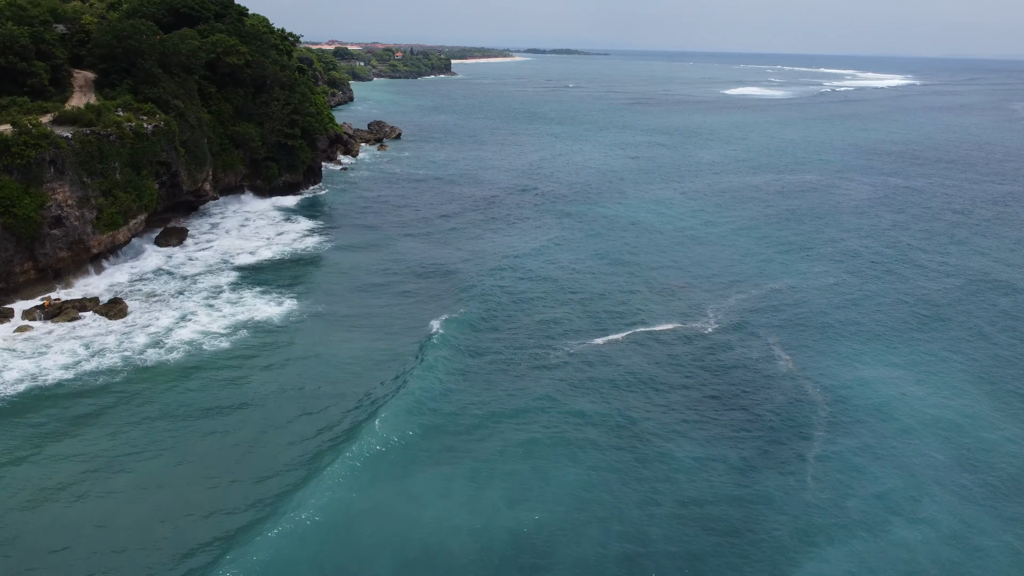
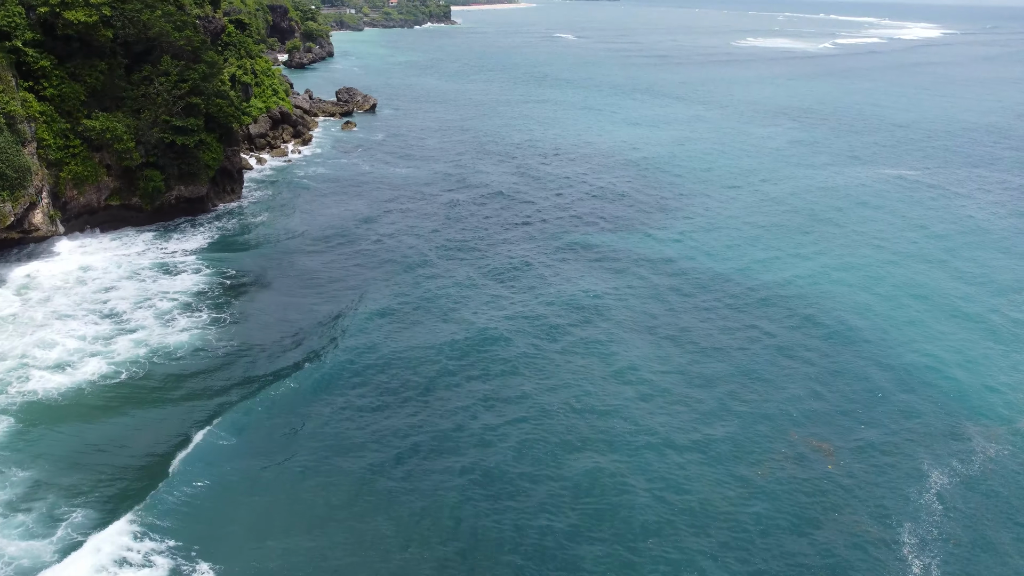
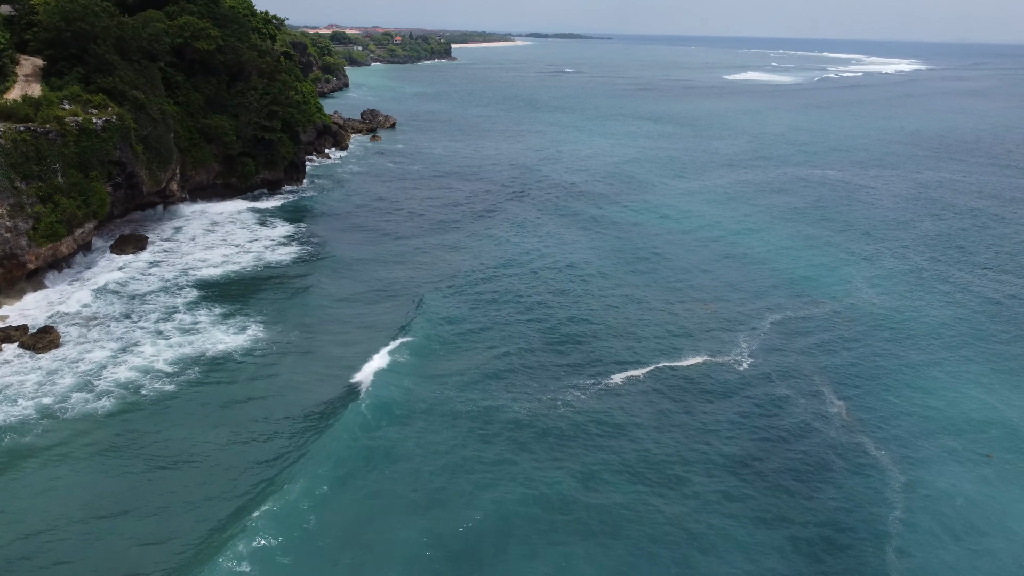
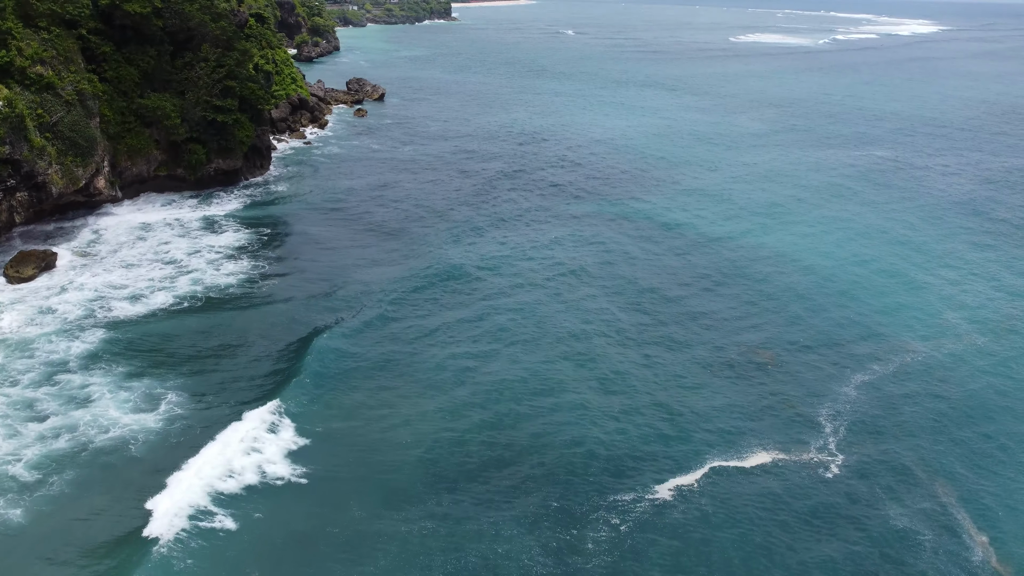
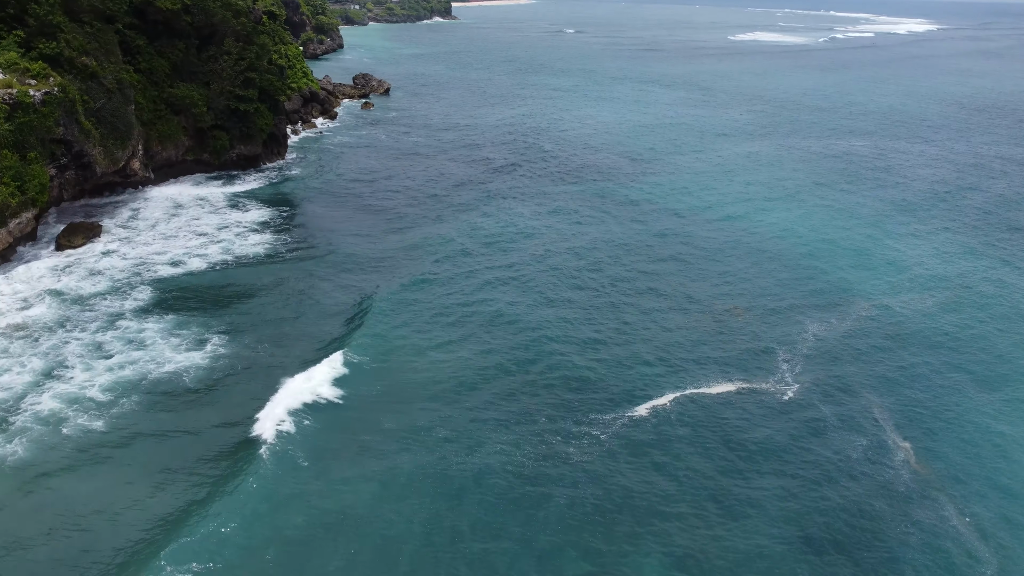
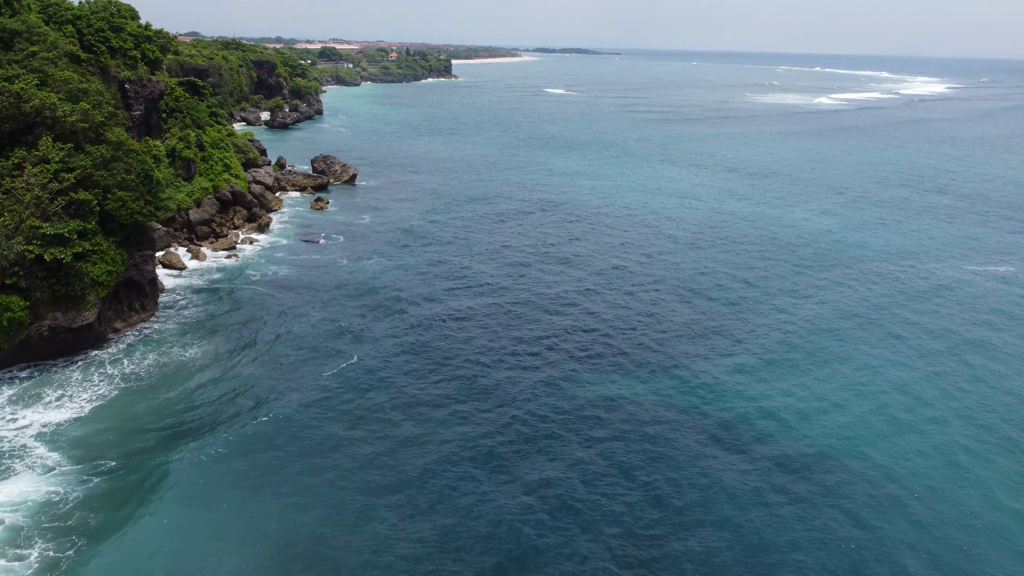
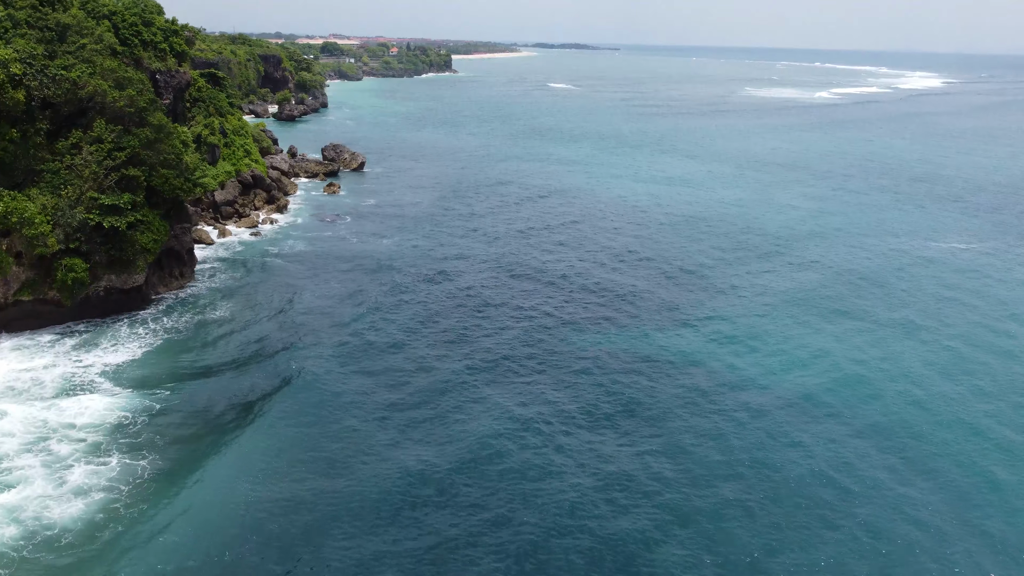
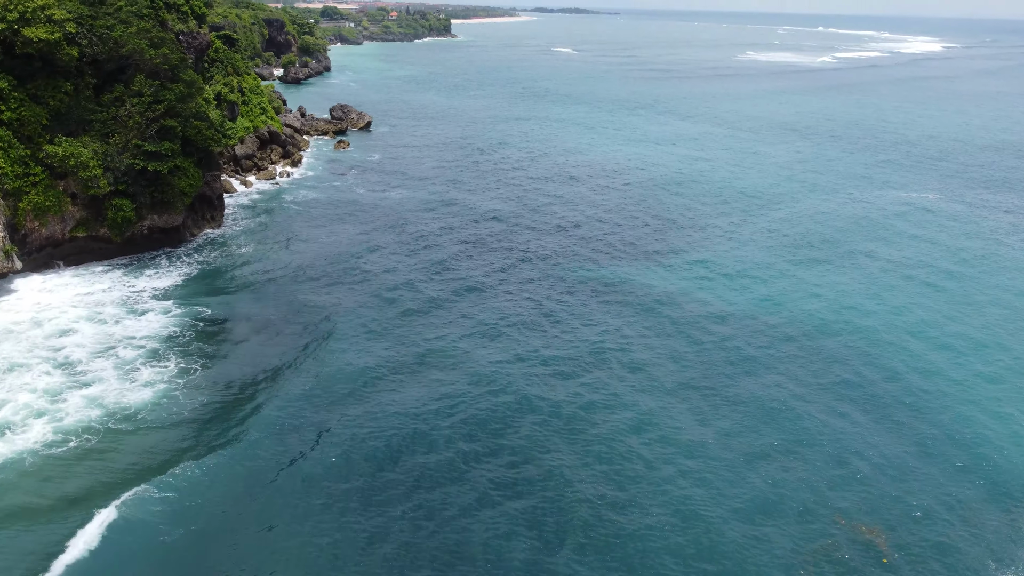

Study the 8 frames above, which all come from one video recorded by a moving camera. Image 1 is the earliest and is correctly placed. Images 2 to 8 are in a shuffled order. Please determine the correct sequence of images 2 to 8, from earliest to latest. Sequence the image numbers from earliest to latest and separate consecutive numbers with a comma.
3, 5, 4, 2, 8, 7, 6
